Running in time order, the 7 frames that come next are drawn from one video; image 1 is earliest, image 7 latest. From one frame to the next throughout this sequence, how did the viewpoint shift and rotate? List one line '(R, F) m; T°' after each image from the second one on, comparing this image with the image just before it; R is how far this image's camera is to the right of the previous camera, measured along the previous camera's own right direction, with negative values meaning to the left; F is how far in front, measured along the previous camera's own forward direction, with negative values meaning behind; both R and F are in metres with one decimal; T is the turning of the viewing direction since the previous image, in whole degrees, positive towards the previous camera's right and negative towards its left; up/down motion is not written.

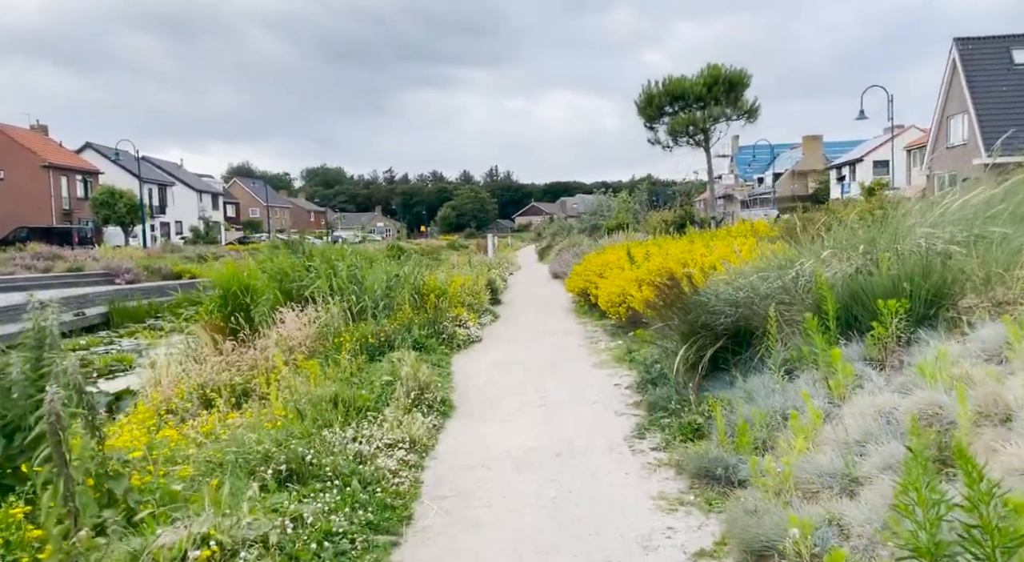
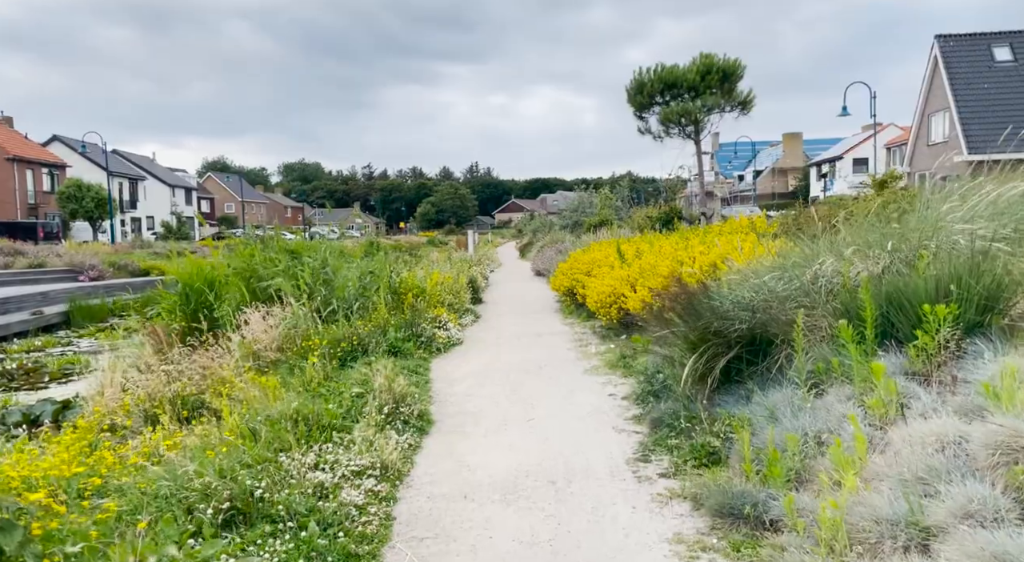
(0.0, +0.7) m; +2°
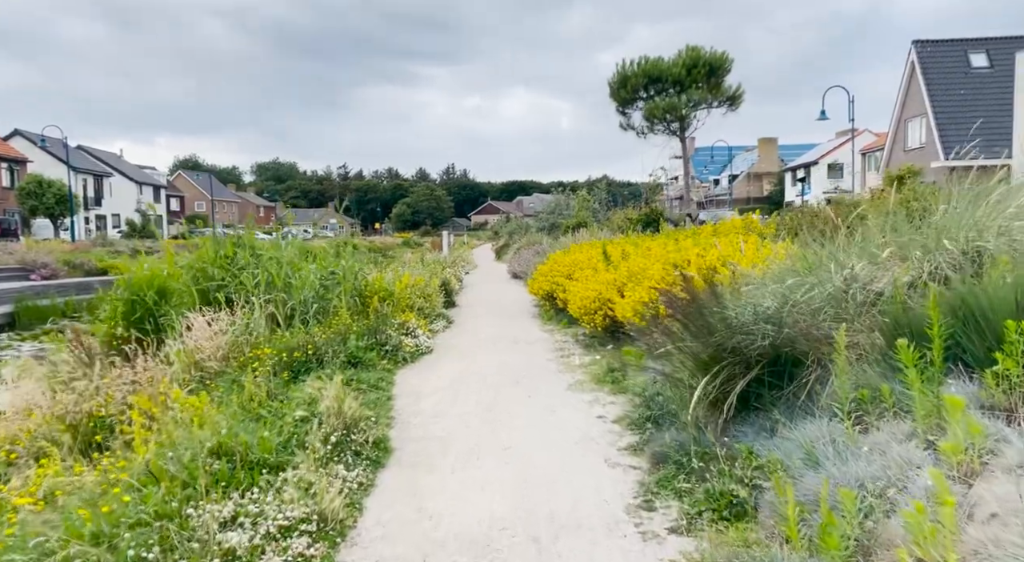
(0.0, +0.9) m; +2°
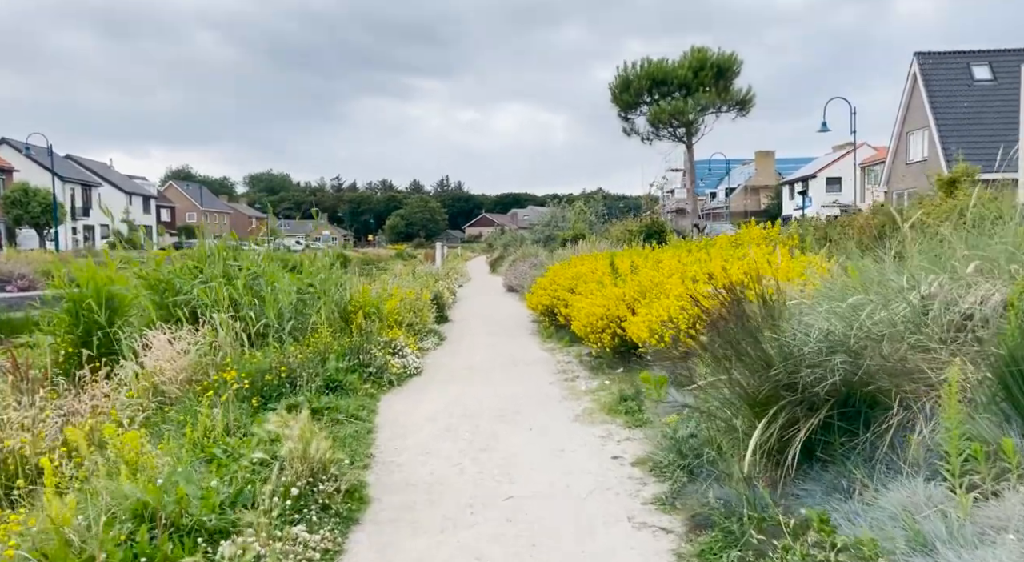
(0.0, +0.8) m; 0°
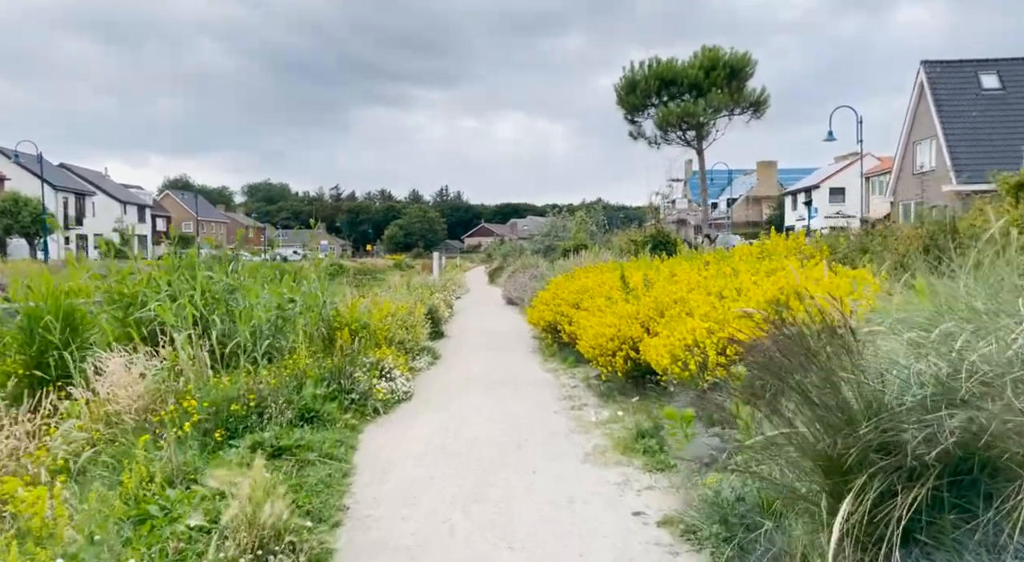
(0.0, +0.8) m; 0°
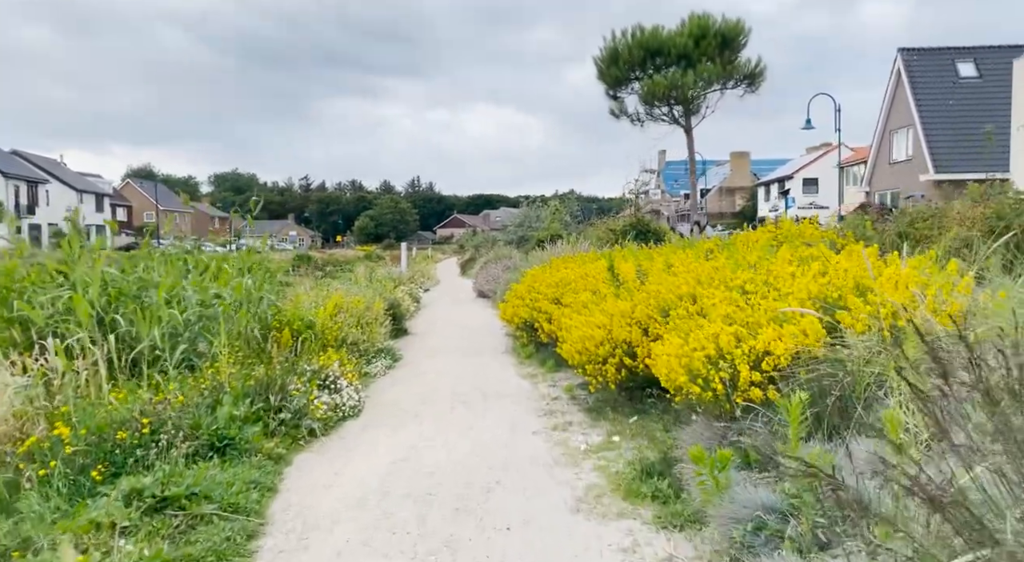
(0.0, +1.3) m; +2°
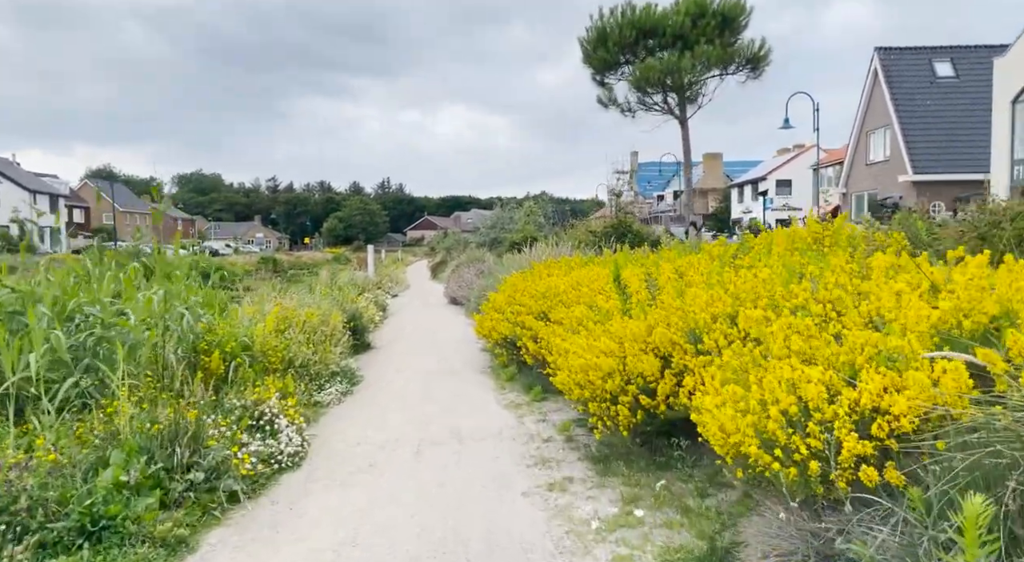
(-0.1, +1.2) m; +2°
